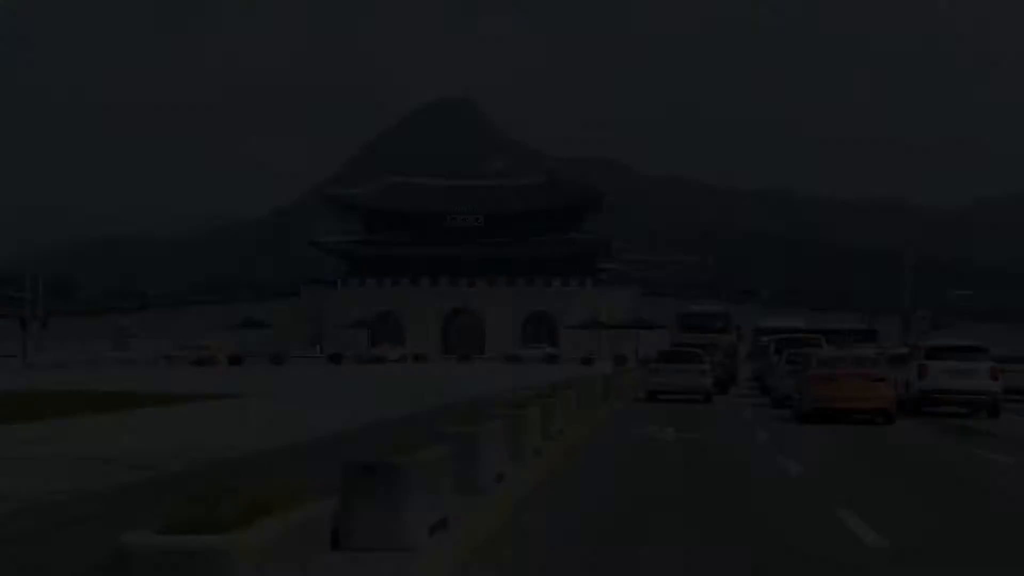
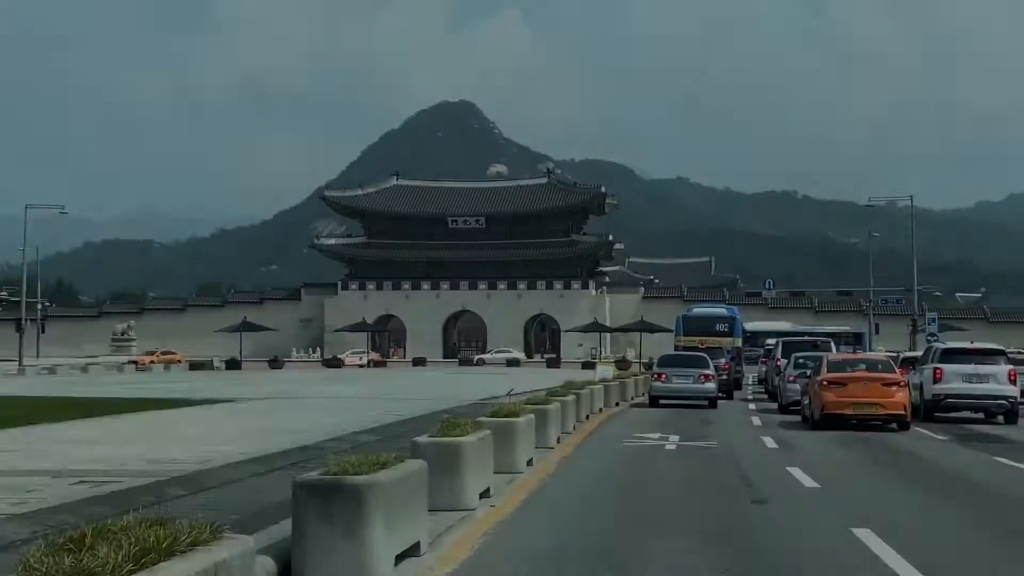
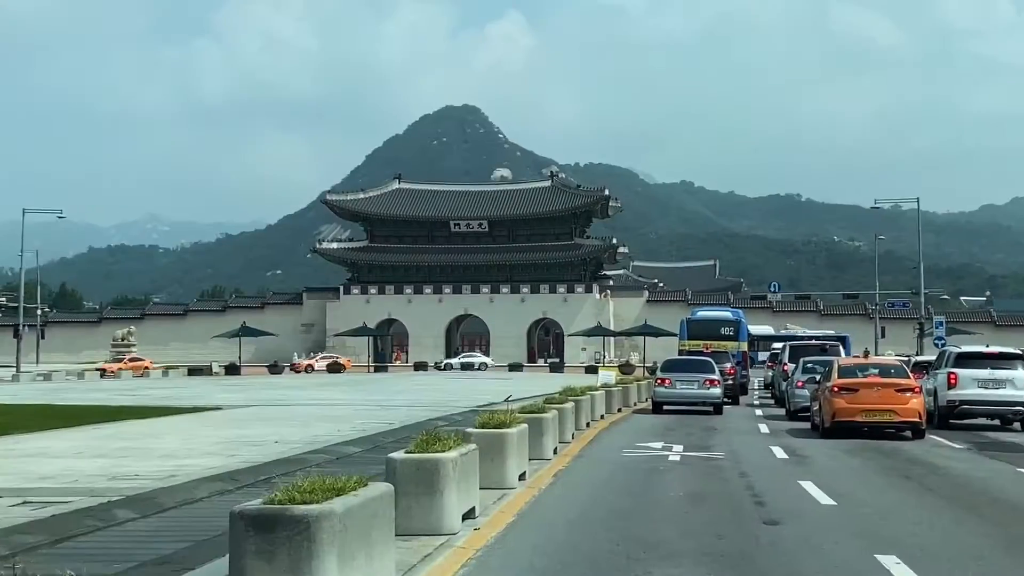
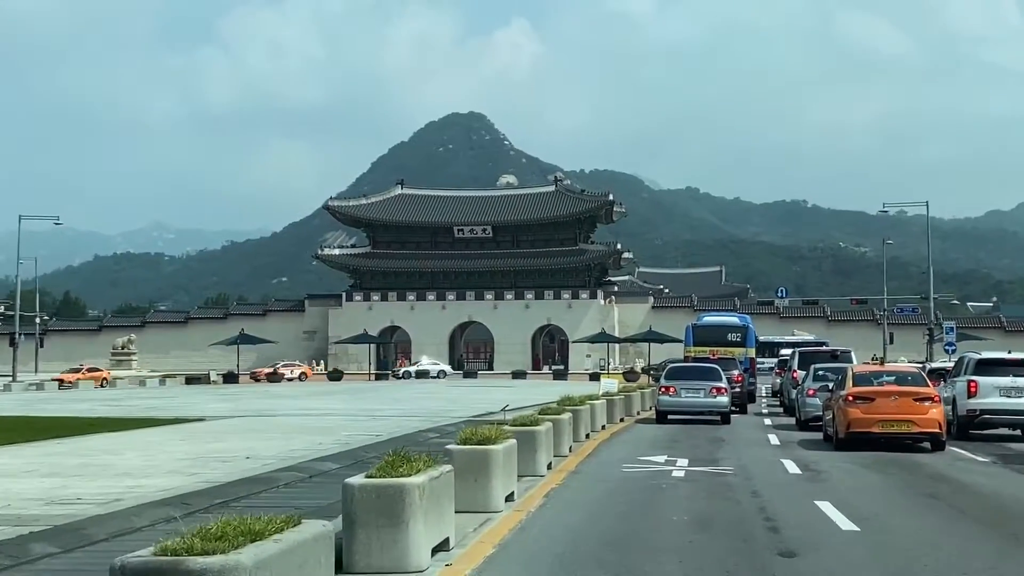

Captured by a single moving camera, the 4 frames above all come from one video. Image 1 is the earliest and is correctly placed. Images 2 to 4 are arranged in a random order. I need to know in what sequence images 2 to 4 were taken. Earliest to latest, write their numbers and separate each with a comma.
2, 3, 4
